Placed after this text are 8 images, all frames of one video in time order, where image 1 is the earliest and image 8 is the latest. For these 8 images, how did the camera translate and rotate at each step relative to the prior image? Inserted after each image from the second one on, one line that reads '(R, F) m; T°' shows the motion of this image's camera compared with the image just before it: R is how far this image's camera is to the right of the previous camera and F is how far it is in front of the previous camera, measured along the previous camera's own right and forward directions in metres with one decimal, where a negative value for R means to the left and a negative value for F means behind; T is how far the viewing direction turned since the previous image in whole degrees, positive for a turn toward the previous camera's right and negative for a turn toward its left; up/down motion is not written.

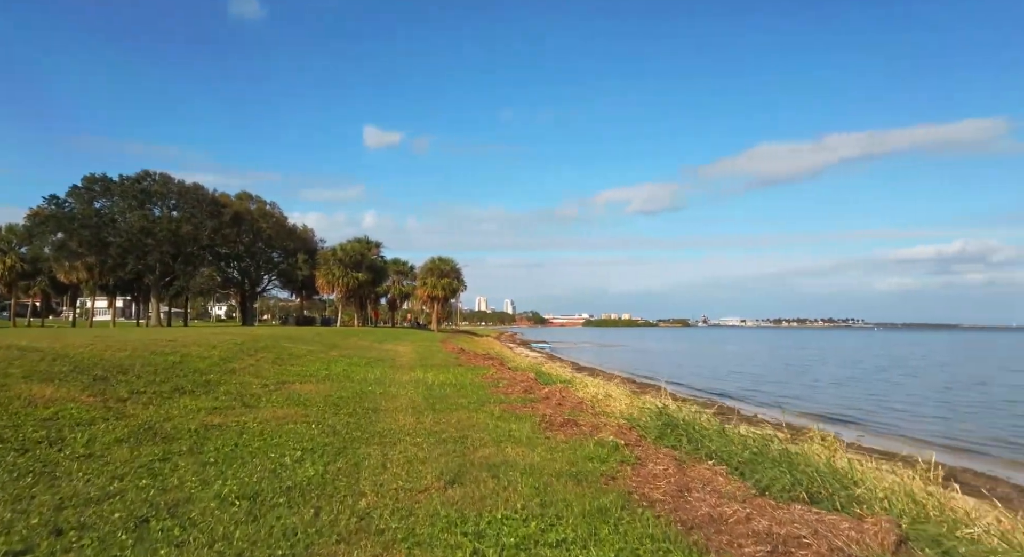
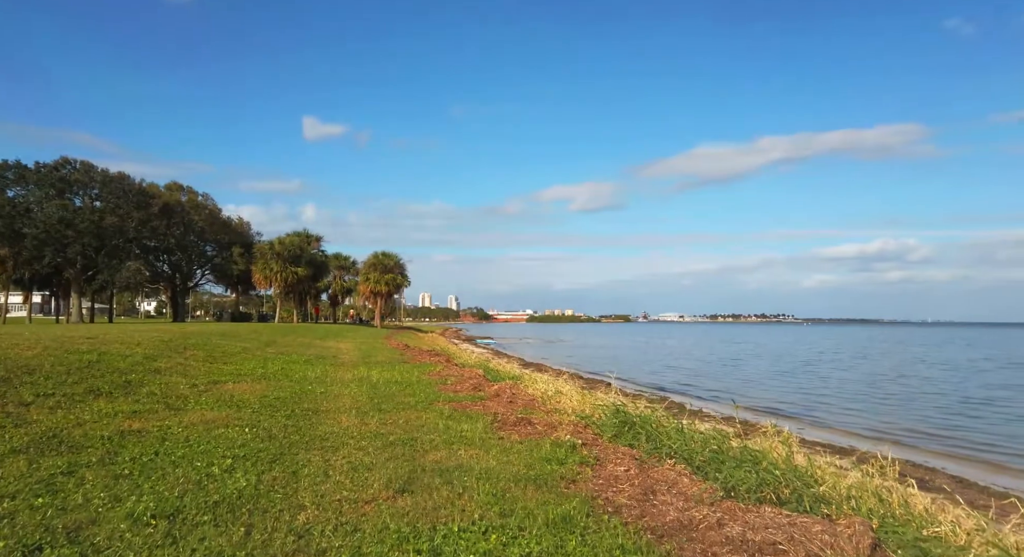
(-0.1, +0.4) m; +5°
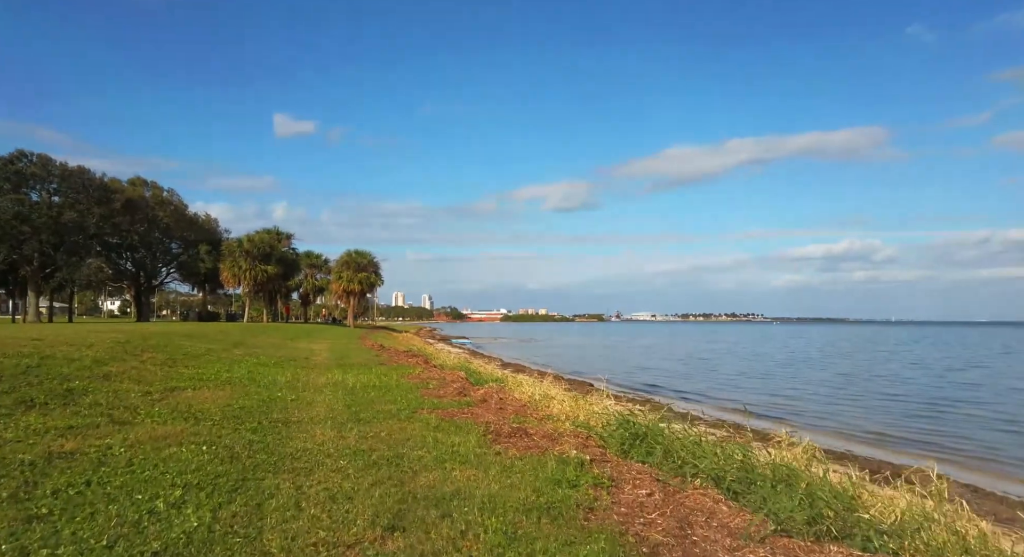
(-0.2, +0.8) m; +2°
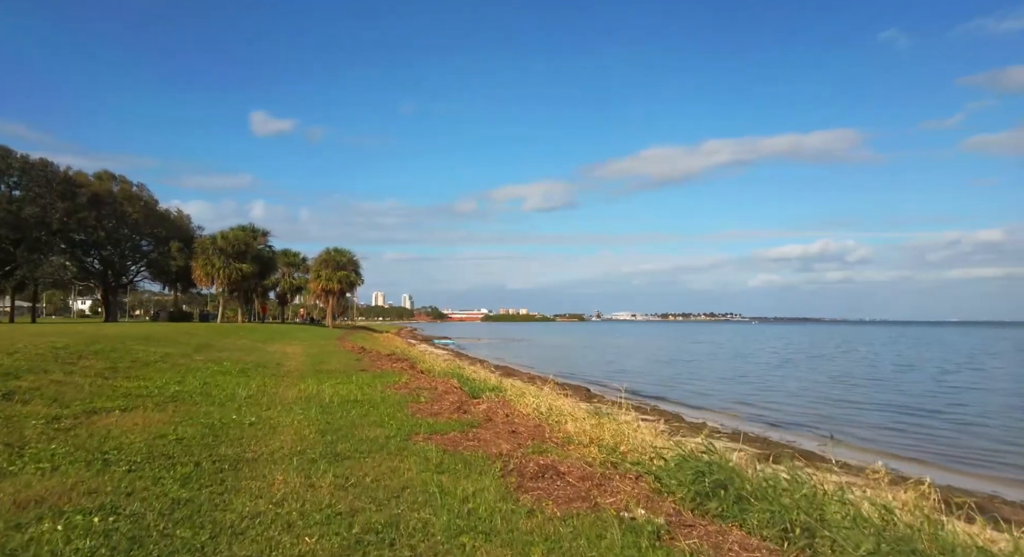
(-0.4, +1.8) m; +2°
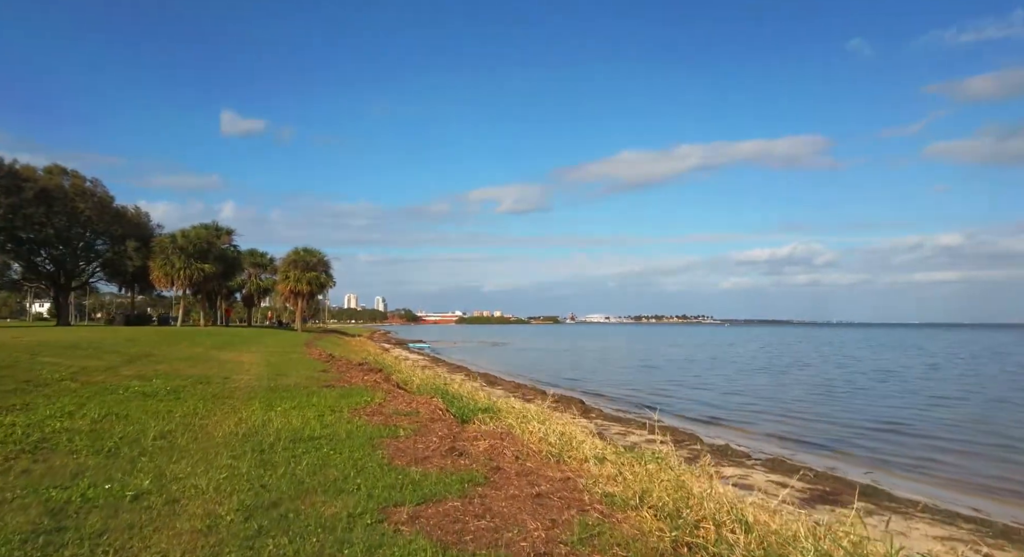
(-0.4, +2.3) m; +2°
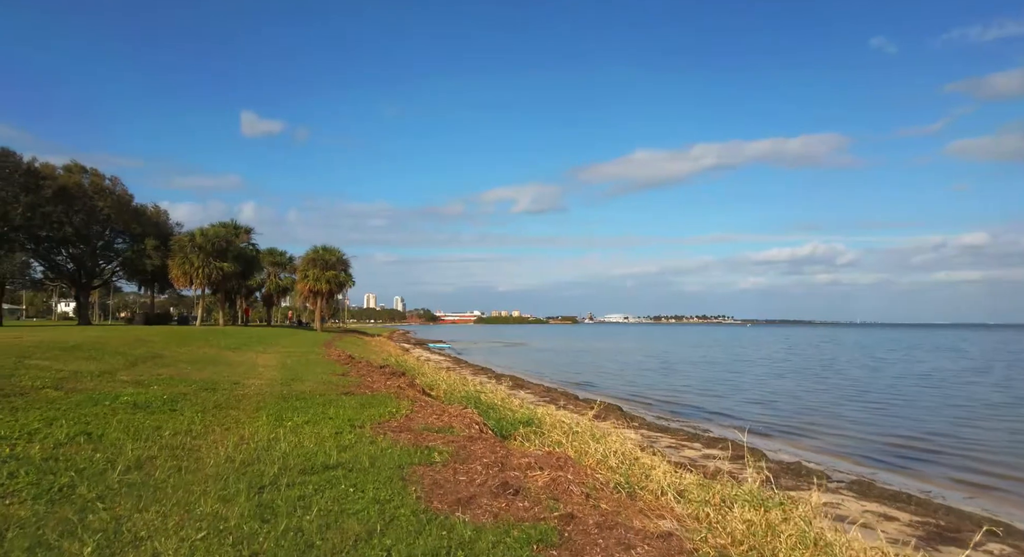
(-0.4, +1.5) m; -2°
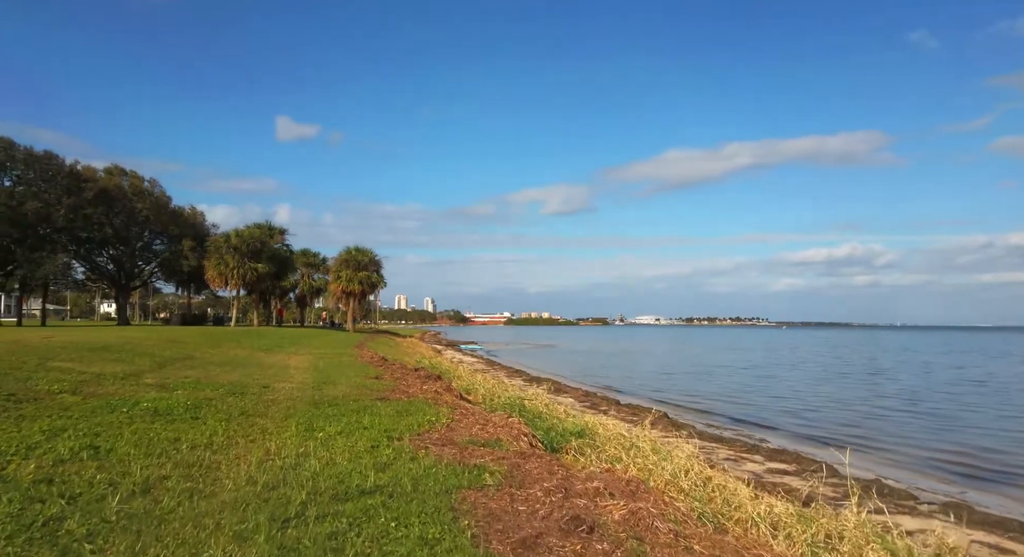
(-0.3, +0.9) m; -3°
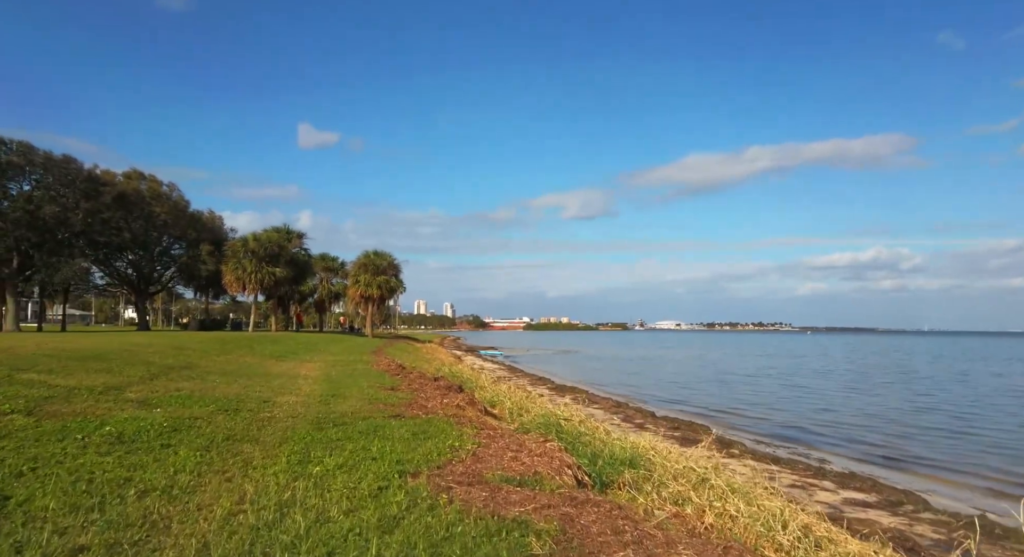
(-0.2, +1.4) m; -2°
